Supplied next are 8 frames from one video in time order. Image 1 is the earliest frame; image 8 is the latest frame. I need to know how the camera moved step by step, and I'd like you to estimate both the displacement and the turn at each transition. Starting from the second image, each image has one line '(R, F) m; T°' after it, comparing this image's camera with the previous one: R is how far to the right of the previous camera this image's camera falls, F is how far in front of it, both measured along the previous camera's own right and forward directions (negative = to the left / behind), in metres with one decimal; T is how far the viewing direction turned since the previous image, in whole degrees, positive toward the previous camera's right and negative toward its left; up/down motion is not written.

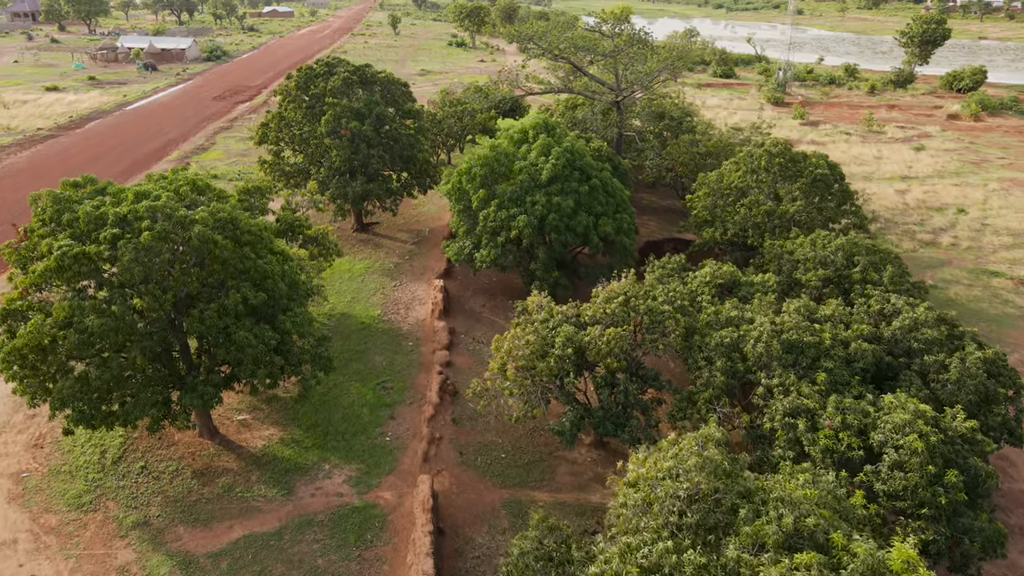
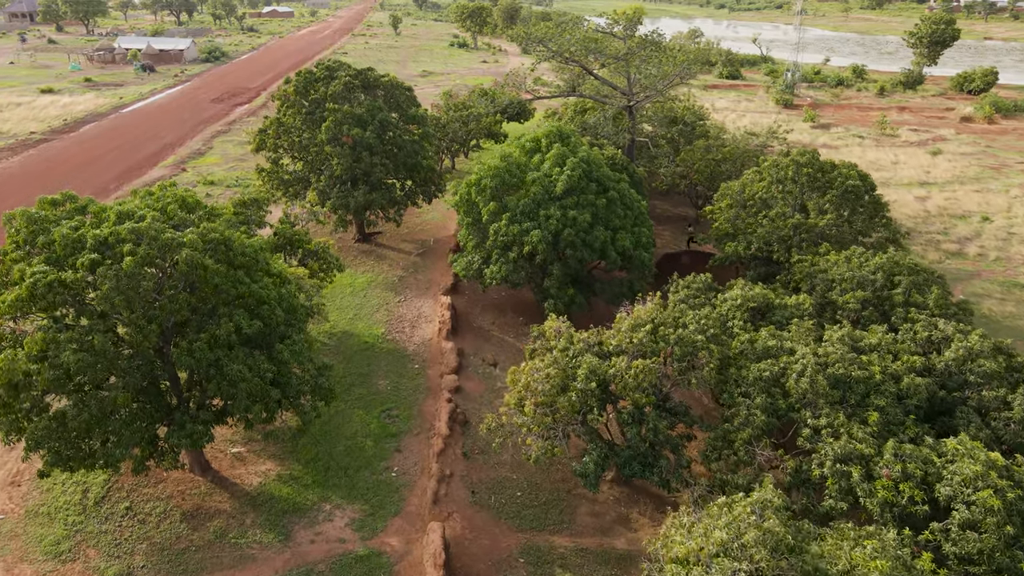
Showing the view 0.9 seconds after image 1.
(-0.3, +1.2) m; 0°
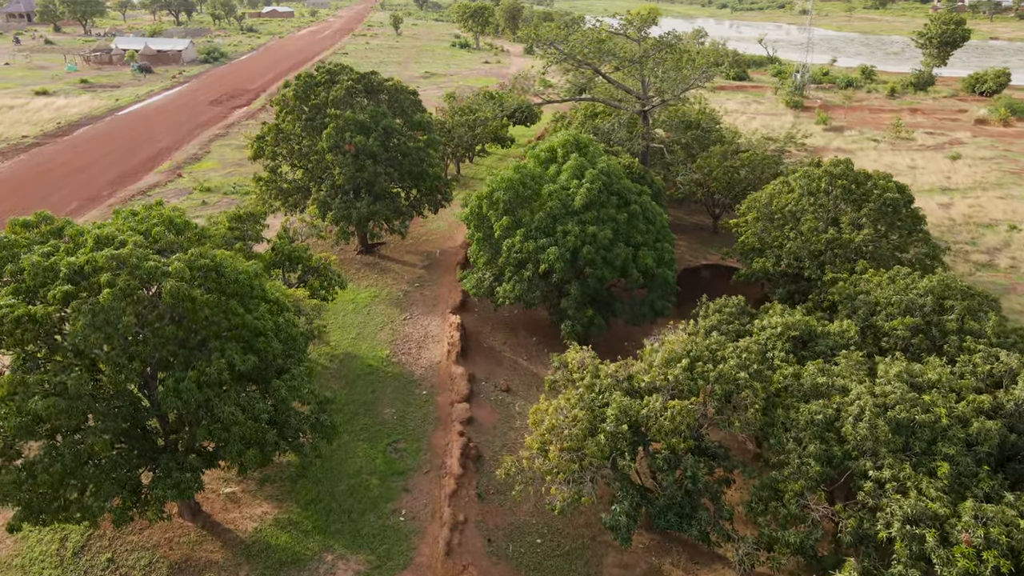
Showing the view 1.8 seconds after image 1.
(-0.4, +1.3) m; 0°
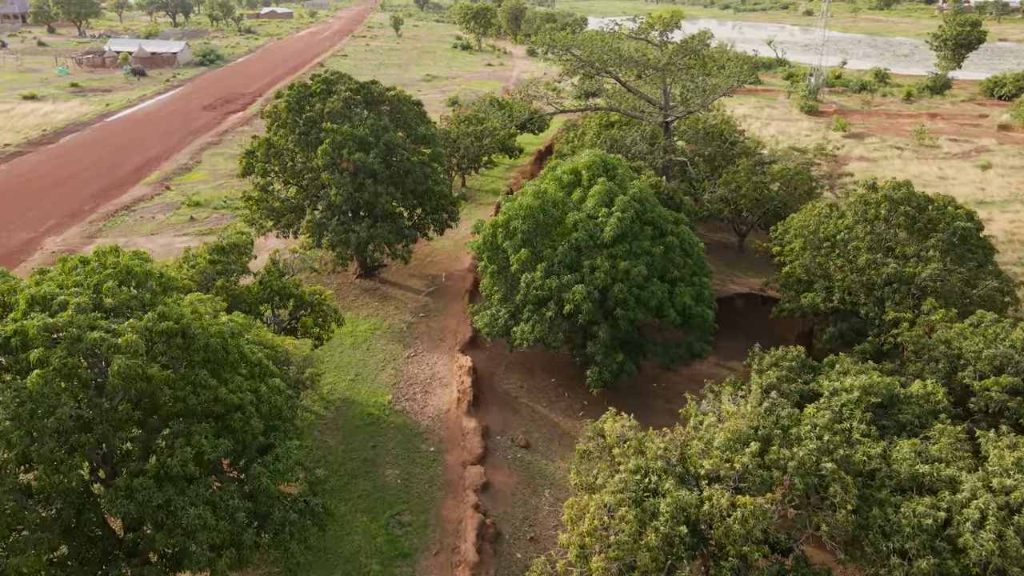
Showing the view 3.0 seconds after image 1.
(-0.4, +2.2) m; 0°
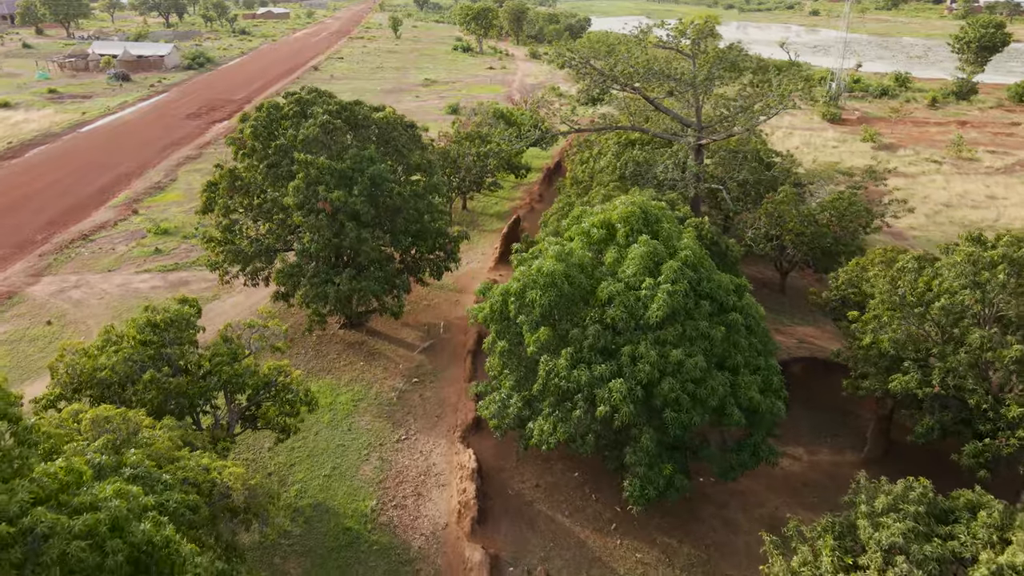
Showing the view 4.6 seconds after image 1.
(-0.3, +3.6) m; 0°
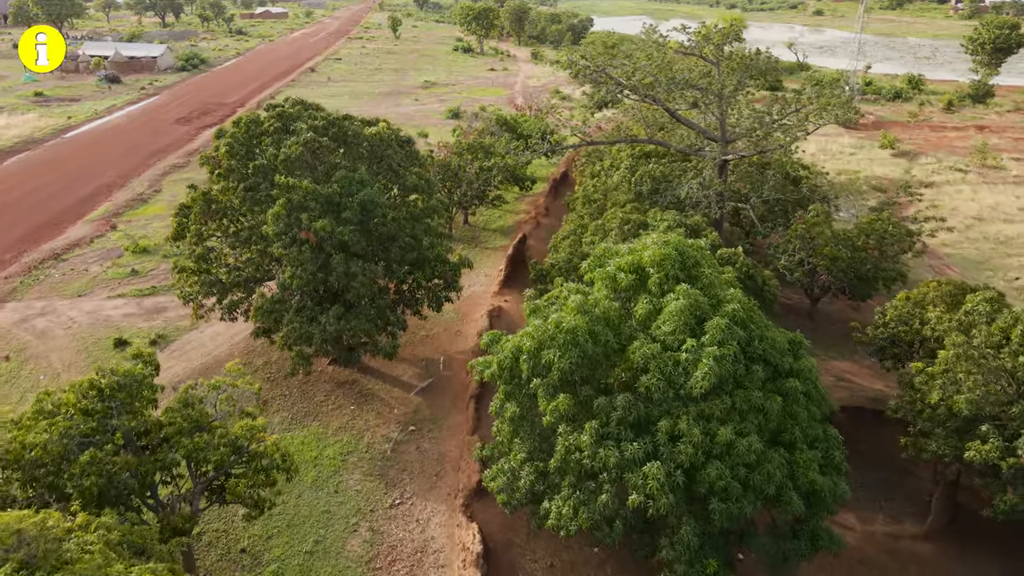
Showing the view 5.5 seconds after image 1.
(-0.2, +2.1) m; 0°
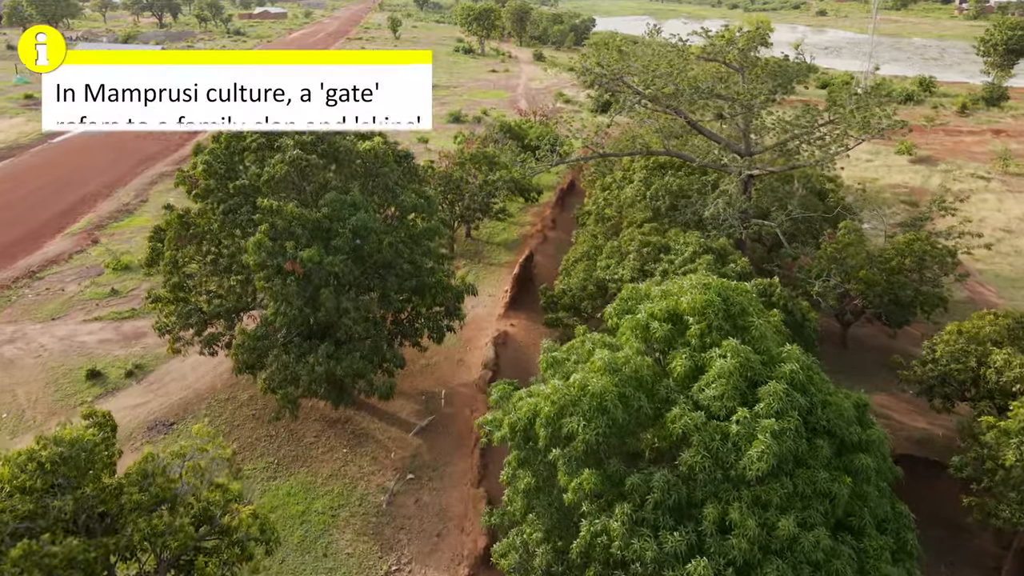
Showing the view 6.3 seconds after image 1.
(-0.2, +1.7) m; 0°
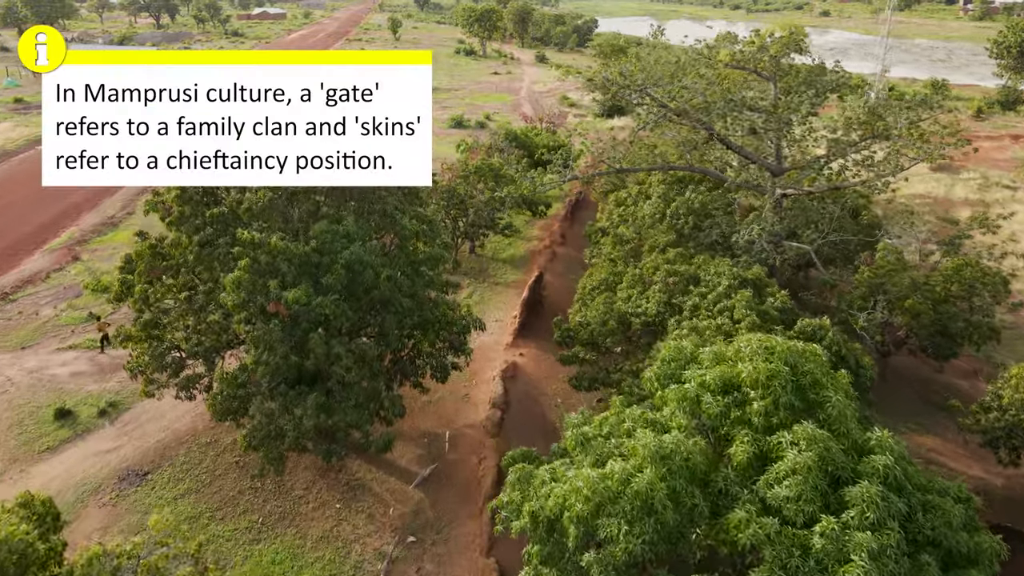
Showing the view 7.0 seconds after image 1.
(-0.3, +1.7) m; 0°
